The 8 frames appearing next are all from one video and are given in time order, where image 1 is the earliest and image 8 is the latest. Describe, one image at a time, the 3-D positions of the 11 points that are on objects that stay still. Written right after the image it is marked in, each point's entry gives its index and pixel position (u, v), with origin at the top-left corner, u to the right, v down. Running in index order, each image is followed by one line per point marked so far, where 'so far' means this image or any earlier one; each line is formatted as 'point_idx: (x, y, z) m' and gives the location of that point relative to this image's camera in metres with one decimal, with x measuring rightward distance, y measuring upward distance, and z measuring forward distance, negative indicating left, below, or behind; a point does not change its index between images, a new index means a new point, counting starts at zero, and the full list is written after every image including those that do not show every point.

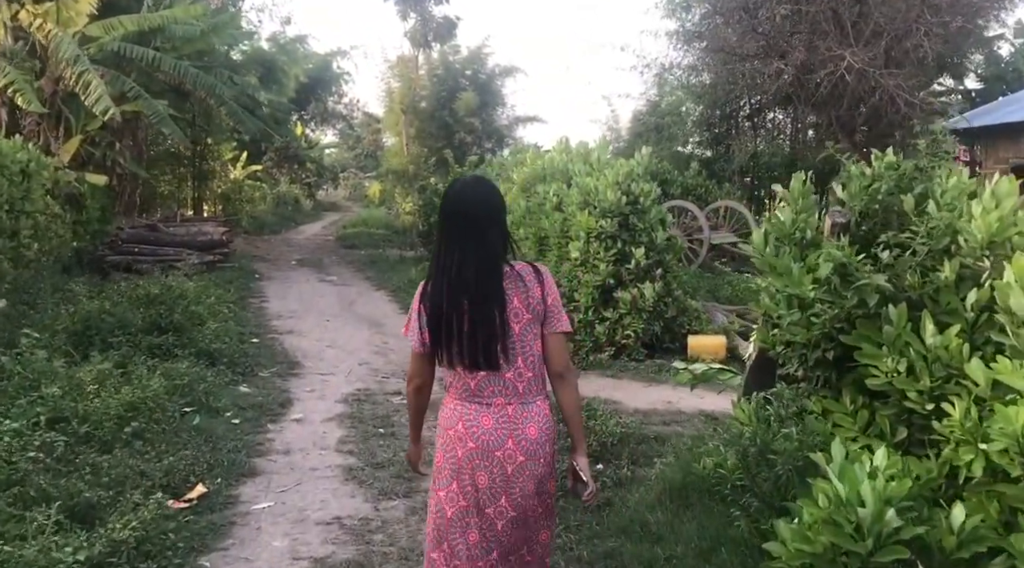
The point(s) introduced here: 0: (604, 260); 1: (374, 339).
0: (+0.9, +0.2, +8.1) m
1: (-1.5, -0.6, +9.4) m
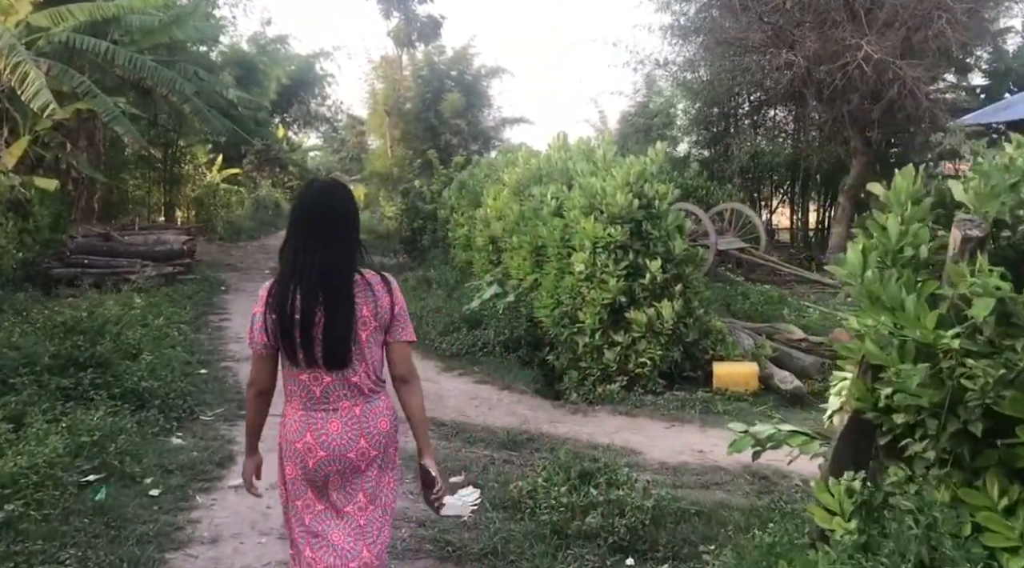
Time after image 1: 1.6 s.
0: (+0.8, +0.1, +6.9) m
1: (-1.6, -0.8, +8.1) m
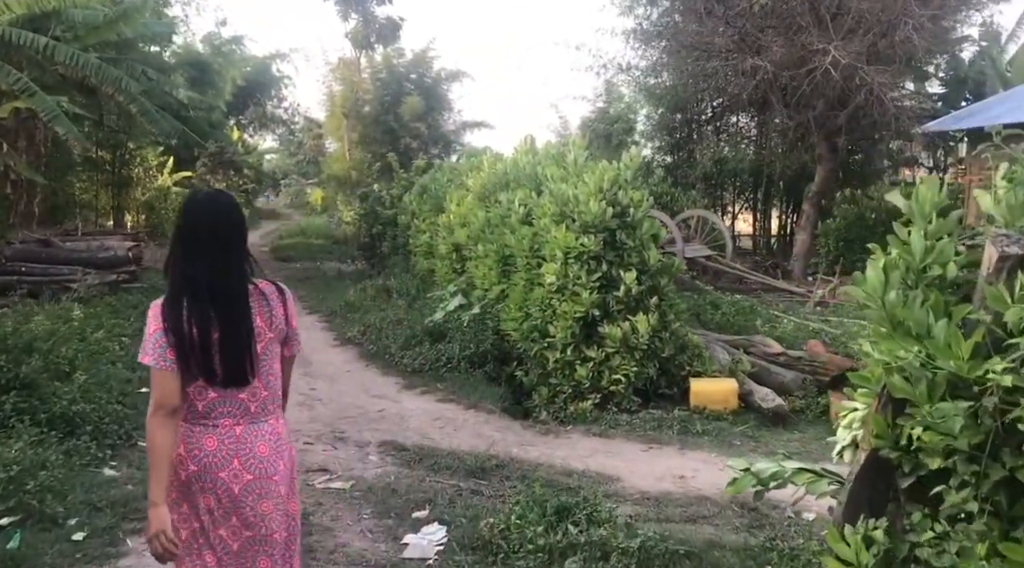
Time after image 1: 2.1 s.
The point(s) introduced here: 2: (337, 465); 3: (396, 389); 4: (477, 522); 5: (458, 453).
0: (+0.6, 0.0, +6.5) m
1: (-1.9, -0.9, +7.6) m
2: (-1.1, -1.1, +5.5) m
3: (-1.0, -0.9, +7.5) m
4: (-0.2, -1.2, +4.3) m
5: (-0.4, -1.1, +5.7) m
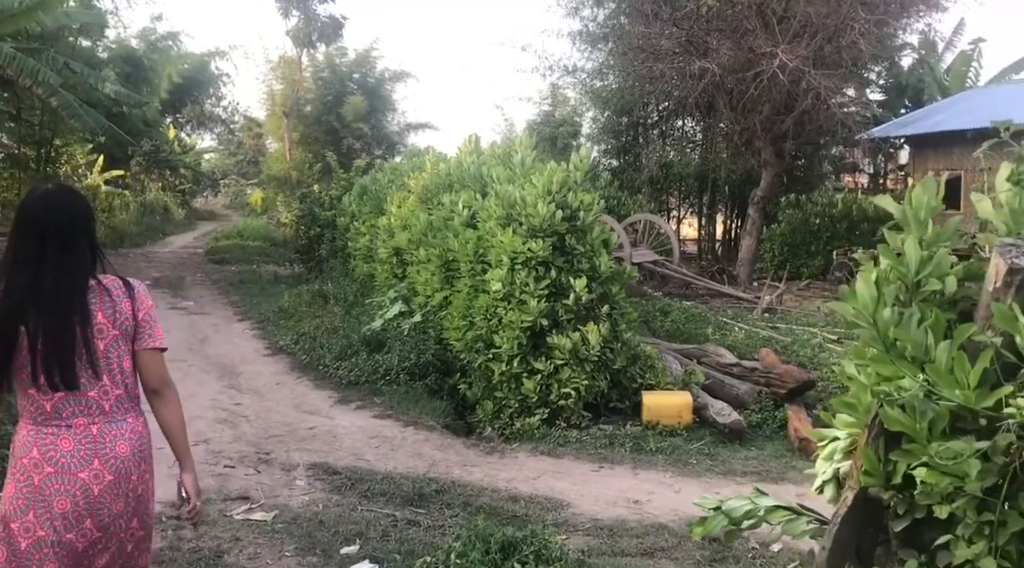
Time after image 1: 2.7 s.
0: (+0.2, -0.1, +6.1) m
1: (-2.3, -1.0, +7.1) m
2: (-1.5, -1.2, +5.0) m
3: (-1.5, -1.0, +7.0) m
4: (-0.4, -1.2, +3.8) m
5: (-0.7, -1.2, +5.2) m
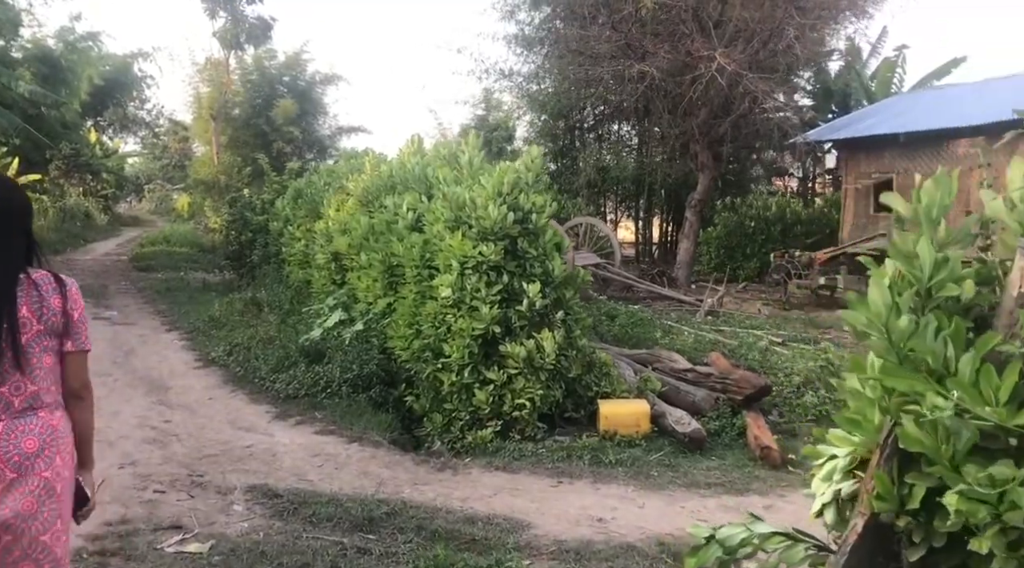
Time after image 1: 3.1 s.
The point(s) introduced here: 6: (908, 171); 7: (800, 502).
0: (-0.2, -0.1, +5.8) m
1: (-2.7, -1.0, +6.6) m
2: (-1.7, -1.2, +4.6) m
3: (-1.9, -1.0, +6.6) m
4: (-0.6, -1.3, +3.5) m
5: (-1.0, -1.2, +4.9) m
6: (+7.2, +2.1, +15.7) m
7: (+1.6, -1.2, +4.8) m
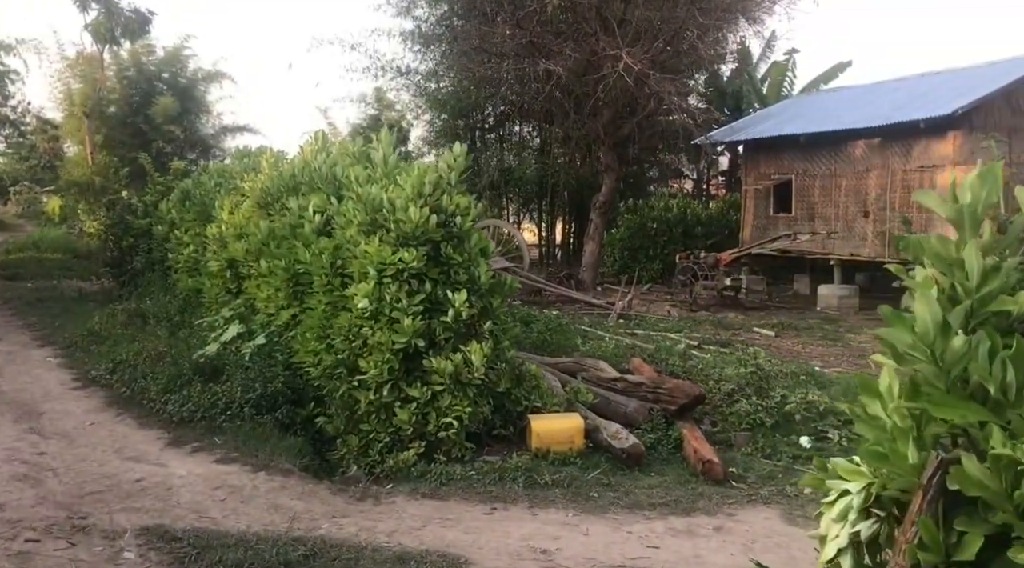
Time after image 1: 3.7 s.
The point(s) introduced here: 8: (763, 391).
0: (-0.6, -0.2, +5.4) m
1: (-3.3, -1.1, +5.8) m
2: (-2.0, -1.3, +3.9) m
3: (-2.4, -1.1, +5.9) m
4: (-0.8, -1.3, +3.0) m
5: (-1.3, -1.3, +4.3) m
6: (+5.4, +2.1, +16.0) m
7: (+1.2, -1.2, +4.5) m
8: (+1.9, -0.8, +6.5) m
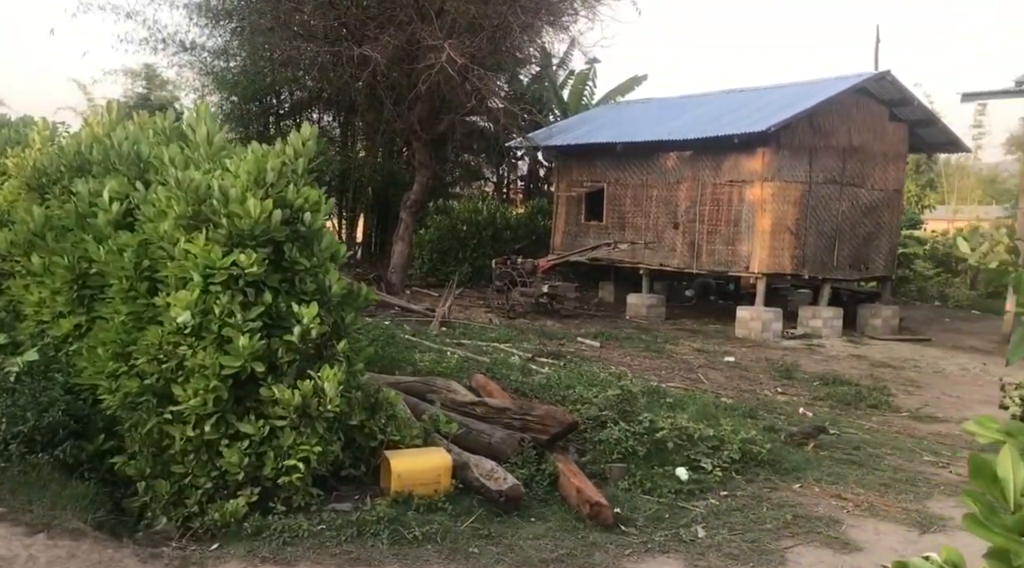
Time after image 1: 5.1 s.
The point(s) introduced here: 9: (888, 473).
0: (-1.3, -0.2, +4.3) m
1: (-4.0, -1.1, +4.1) m
2: (-2.3, -1.3, +2.6) m
3: (-3.2, -1.1, +4.4) m
4: (-0.9, -1.4, +2.0) m
5: (-1.7, -1.3, +3.1) m
6: (+2.0, +1.9, +16.2) m
7: (+0.7, -1.3, +4.0) m
8: (+0.8, -0.9, +6.0) m
9: (+2.5, -1.3, +5.8) m
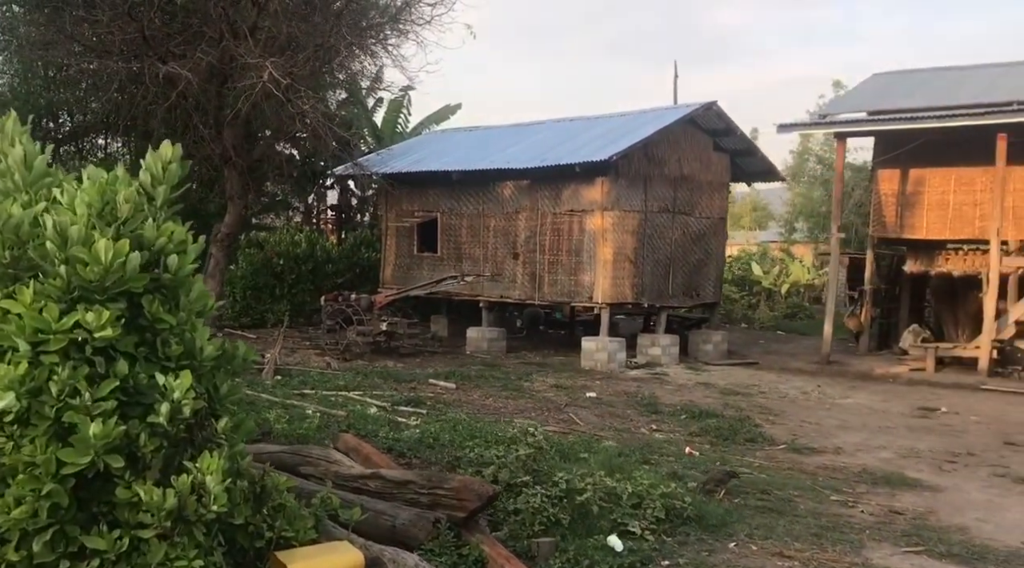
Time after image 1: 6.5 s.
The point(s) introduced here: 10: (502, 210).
0: (-1.6, -0.5, +3.2) m
1: (-4.1, -1.4, +2.4) m
2: (-2.1, -1.6, +1.3) m
3: (-3.4, -1.4, +2.9) m
4: (-0.6, -1.5, +1.0) m
5: (-1.7, -1.5, +2.0) m
6: (-1.0, +1.3, +15.6) m
7: (+0.5, -1.5, +3.3) m
8: (+0.2, -1.2, +5.3) m
9: (+1.9, -1.5, +5.5) m
10: (-0.2, +1.3, +14.9) m
